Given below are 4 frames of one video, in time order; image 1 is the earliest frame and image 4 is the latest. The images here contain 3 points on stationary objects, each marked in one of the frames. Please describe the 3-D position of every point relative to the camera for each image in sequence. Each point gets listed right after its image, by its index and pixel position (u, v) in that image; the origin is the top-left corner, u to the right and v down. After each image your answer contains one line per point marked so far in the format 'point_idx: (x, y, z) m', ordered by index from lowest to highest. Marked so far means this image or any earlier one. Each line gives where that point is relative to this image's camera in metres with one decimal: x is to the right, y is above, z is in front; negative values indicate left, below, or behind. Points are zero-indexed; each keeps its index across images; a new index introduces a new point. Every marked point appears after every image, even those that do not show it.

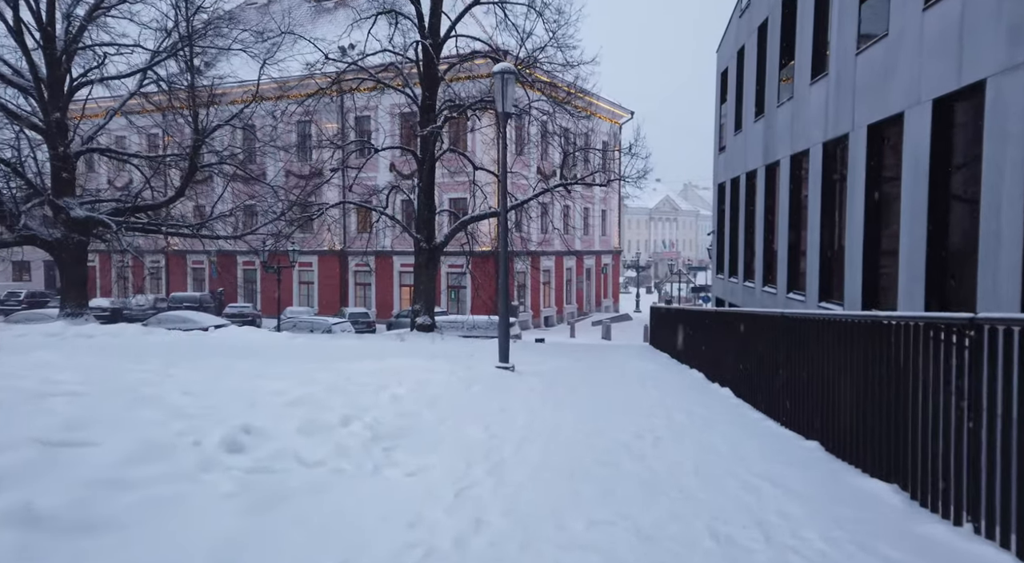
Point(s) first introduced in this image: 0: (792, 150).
0: (+5.2, +2.5, +13.9) m
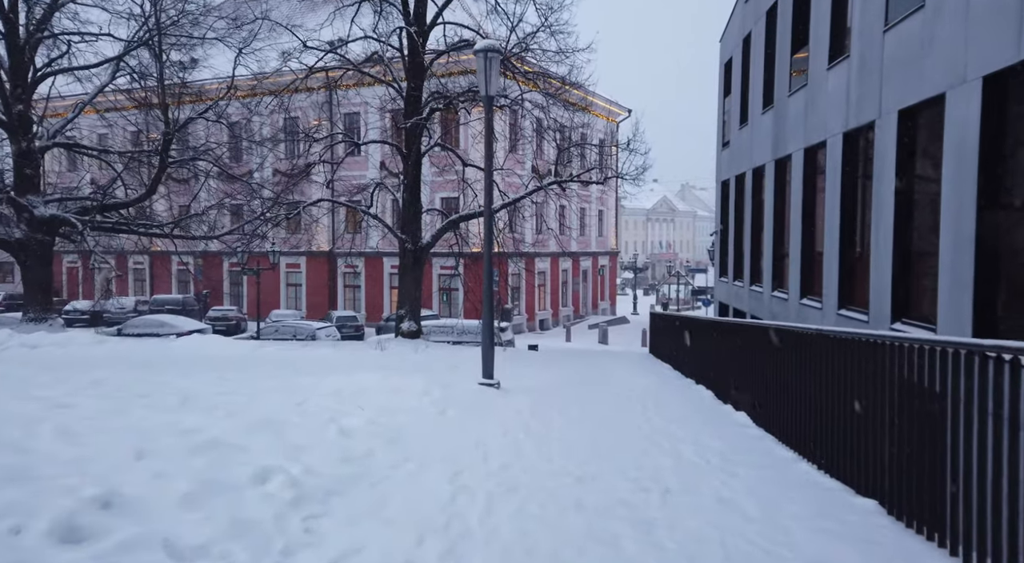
0: (+5.0, +2.4, +12.7) m
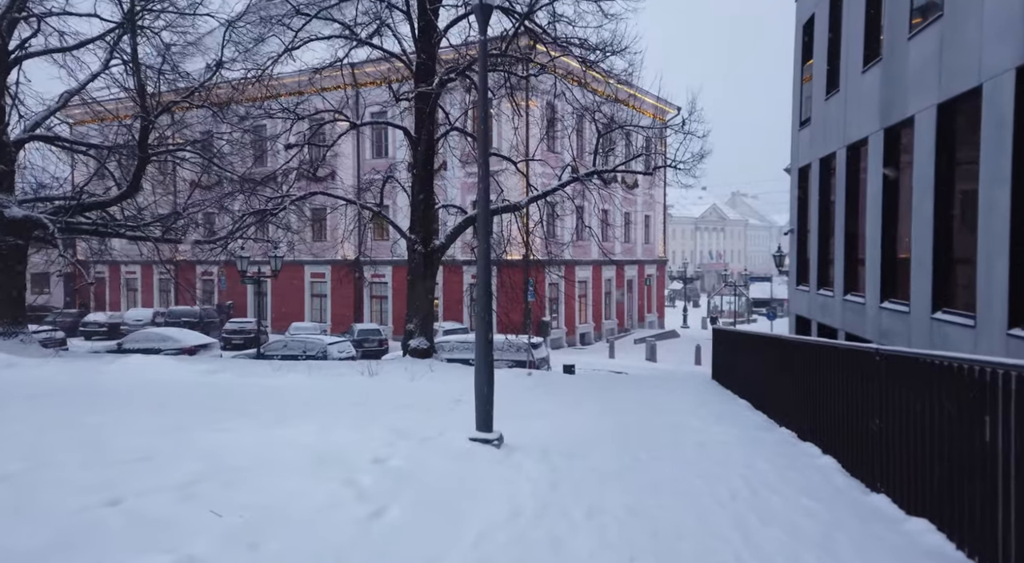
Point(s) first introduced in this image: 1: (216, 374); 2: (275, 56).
0: (+5.3, +2.3, +9.2) m
1: (-4.3, -1.4, +10.7) m
2: (-5.1, +4.9, +16.1) m
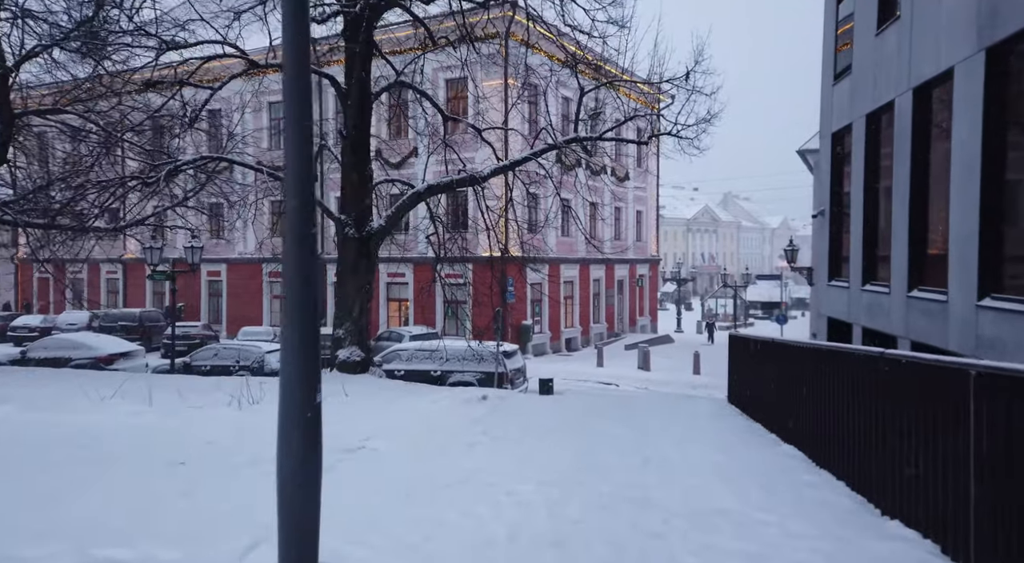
0: (+4.7, +2.4, +5.8) m
1: (-4.9, -1.2, +7.2) m
2: (-5.8, +5.0, +12.6) m
